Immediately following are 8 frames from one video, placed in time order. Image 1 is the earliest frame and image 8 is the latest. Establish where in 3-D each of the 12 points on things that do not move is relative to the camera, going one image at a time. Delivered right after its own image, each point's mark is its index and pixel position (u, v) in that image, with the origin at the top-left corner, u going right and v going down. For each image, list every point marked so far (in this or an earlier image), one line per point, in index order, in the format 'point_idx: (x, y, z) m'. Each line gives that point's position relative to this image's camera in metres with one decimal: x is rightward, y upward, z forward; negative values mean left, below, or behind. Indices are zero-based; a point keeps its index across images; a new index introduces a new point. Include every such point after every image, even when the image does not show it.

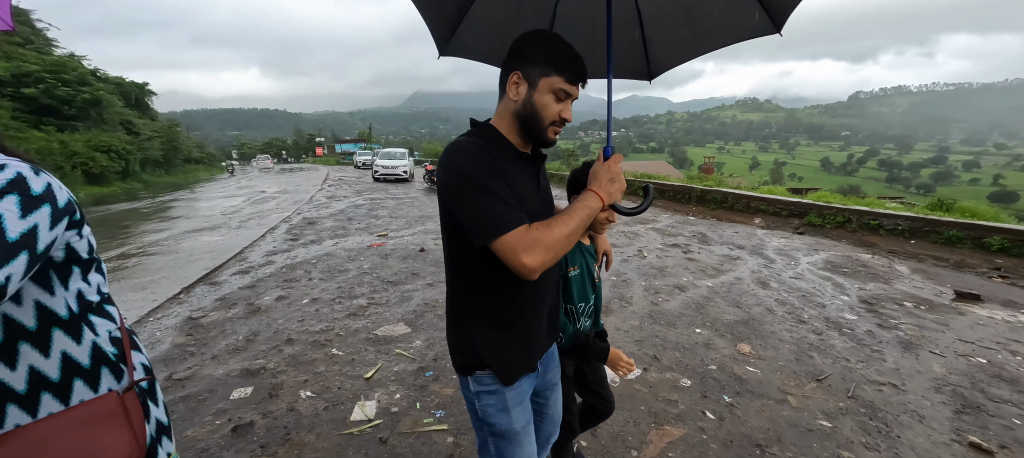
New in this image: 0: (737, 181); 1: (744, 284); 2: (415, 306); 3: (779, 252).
0: (+6.7, +1.2, +11.3) m
1: (+2.8, -0.6, +4.6) m
2: (-0.8, -0.6, +3.1) m
3: (+4.1, -0.4, +5.9) m
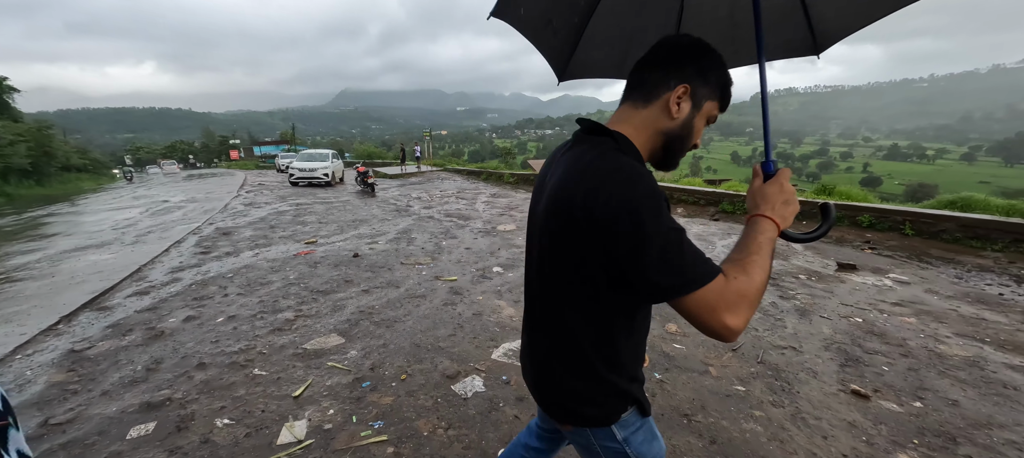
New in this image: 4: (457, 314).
0: (+4.8, +1.6, +12.1) m
1: (+2.0, -0.5, +5.0) m
2: (-1.2, -0.6, +2.9) m
3: (+3.2, -0.2, +6.4) m
4: (-0.4, -0.7, +3.0) m
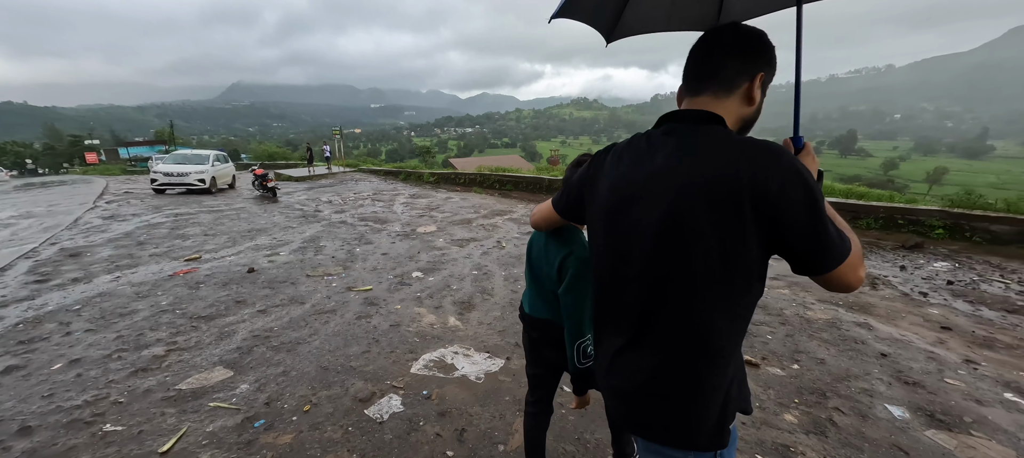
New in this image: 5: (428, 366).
0: (+2.3, +1.8, +12.7) m
1: (+1.1, -0.4, +5.2) m
2: (-1.8, -0.7, +2.6) m
3: (+1.8, 0.0, +6.9) m
4: (-1.0, -0.7, +2.8) m
5: (-0.5, -0.8, +2.3) m
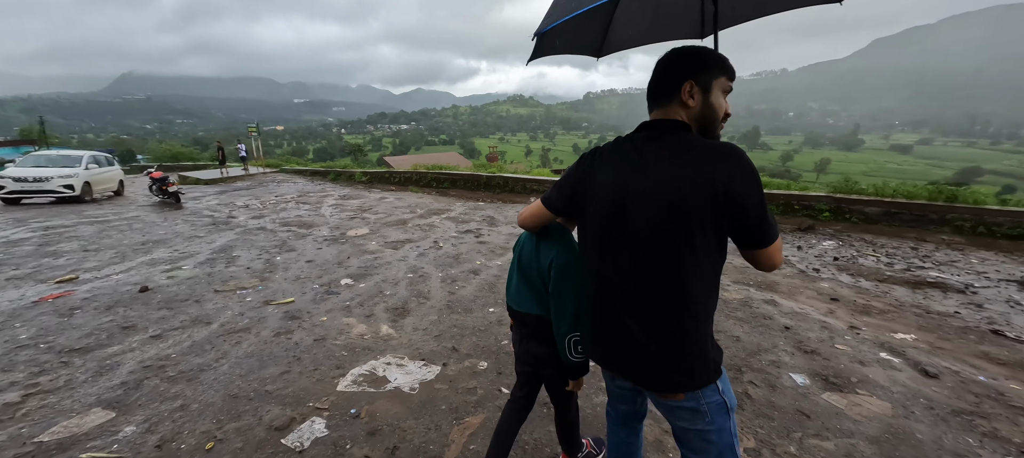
0: (+0.2, +1.9, +12.9) m
1: (+0.2, -0.4, +5.2) m
2: (-2.2, -0.8, +2.2) m
3: (+0.7, +0.1, +7.0) m
4: (-1.4, -0.7, +2.6) m
5: (-0.8, -0.8, +2.2) m
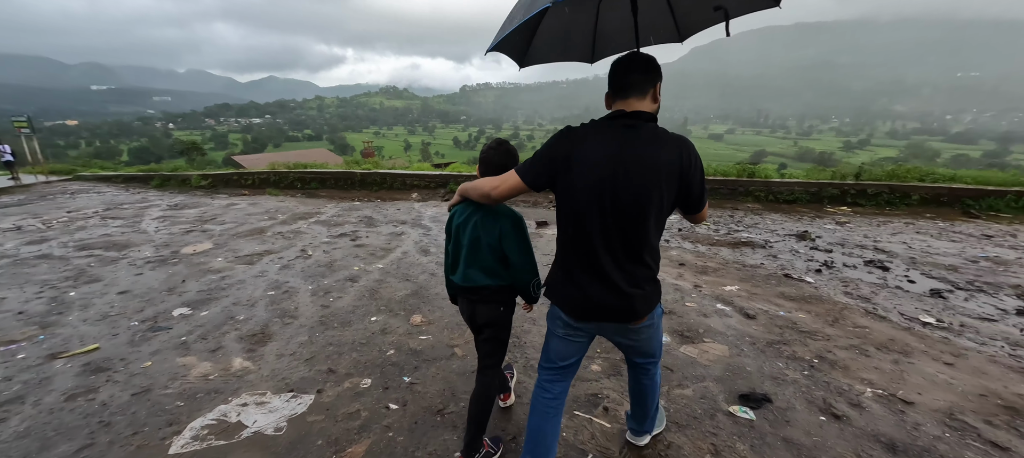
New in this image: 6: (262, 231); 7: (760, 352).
0: (-3.7, +2.0, +12.2) m
1: (-1.3, -0.3, +5.0) m
2: (-2.6, -1.0, +1.5) m
3: (-1.3, +0.1, +6.8) m
4: (-2.1, -0.9, +2.0) m
5: (-1.4, -0.9, +1.8) m
6: (-4.1, 0.0, +6.5) m
7: (+1.6, -0.8, +2.6) m
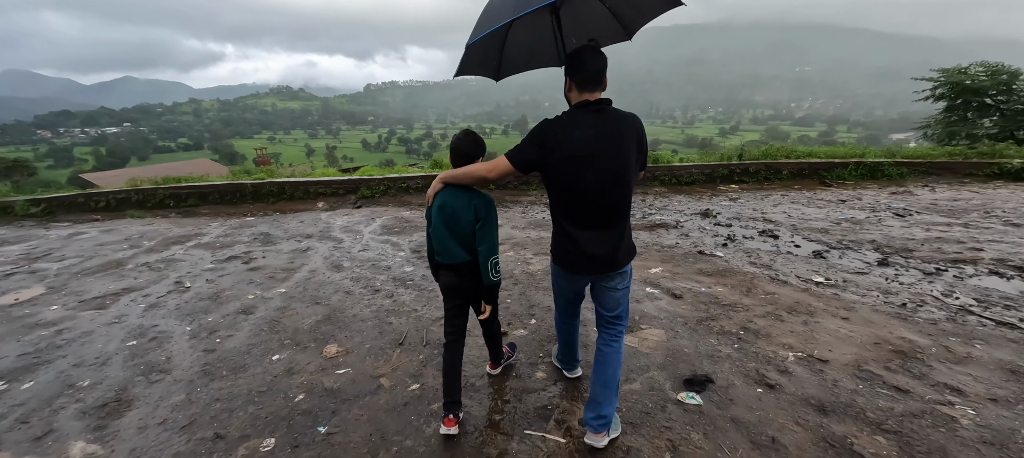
0: (-6.2, +1.5, +11.0) m
1: (-2.2, -0.5, +4.4) m
2: (-2.7, -1.3, +0.7) m
3: (-2.6, 0.0, +6.2) m
4: (-2.3, -1.1, +1.3) m
5: (-1.6, -1.1, +1.2) m
6: (-5.3, -0.5, +5.3) m
7: (+1.2, -0.7, +2.6) m
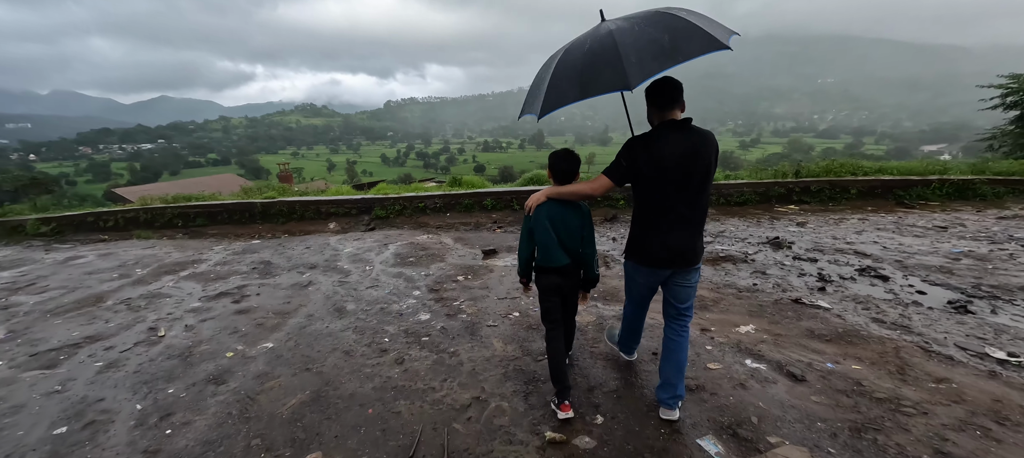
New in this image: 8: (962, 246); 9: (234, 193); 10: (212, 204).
0: (-5.6, +1.0, +10.4) m
1: (-1.8, -0.8, +3.6) m
2: (-2.5, -1.5, -0.1) m
3: (-2.2, -0.4, +5.4) m
4: (-2.0, -1.3, +0.5) m
5: (-1.3, -1.3, +0.4) m
6: (-4.9, -0.8, +4.6) m
7: (+1.5, -1.0, +1.7) m
8: (+5.1, -0.2, +4.5) m
9: (-7.7, +1.0, +10.8) m
10: (-7.2, +0.6, +9.4) m
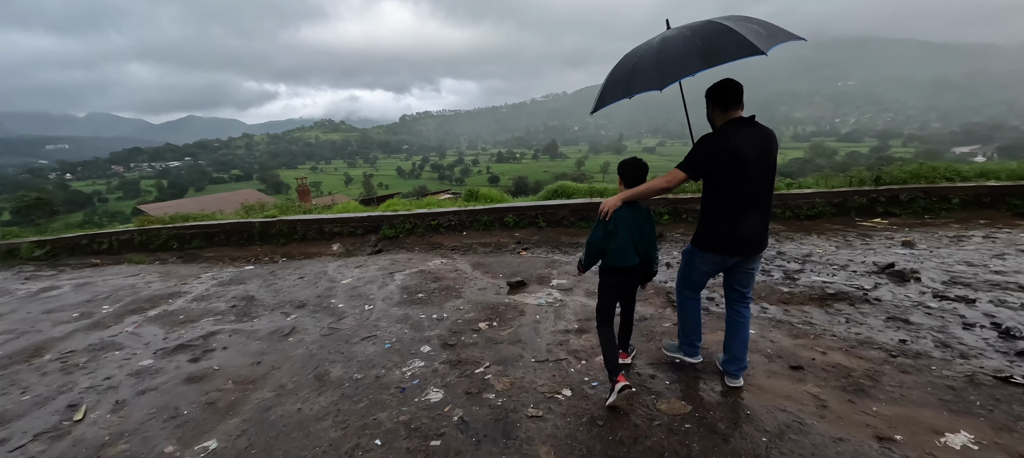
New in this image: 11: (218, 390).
0: (-5.0, +0.5, +9.6) m
1: (-1.5, -1.1, +2.6) m
2: (-2.3, -1.7, -1.1) m
3: (-1.8, -0.8, +4.5) m
4: (-1.8, -1.5, -0.5) m
5: (-1.1, -1.5, -0.6) m
6: (-4.5, -1.2, +3.7) m
7: (+1.7, -1.1, +0.6) m
8: (+5.4, -0.4, +3.2) m
9: (-7.1, +0.4, +10.1) m
10: (-6.7, +0.1, +8.7) m
11: (-2.1, -1.1, +2.8) m
